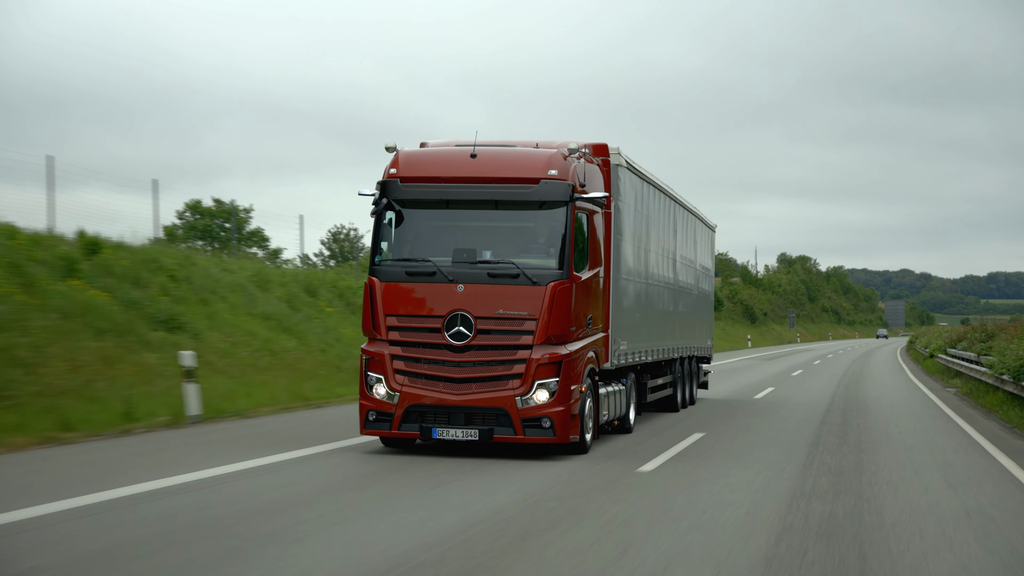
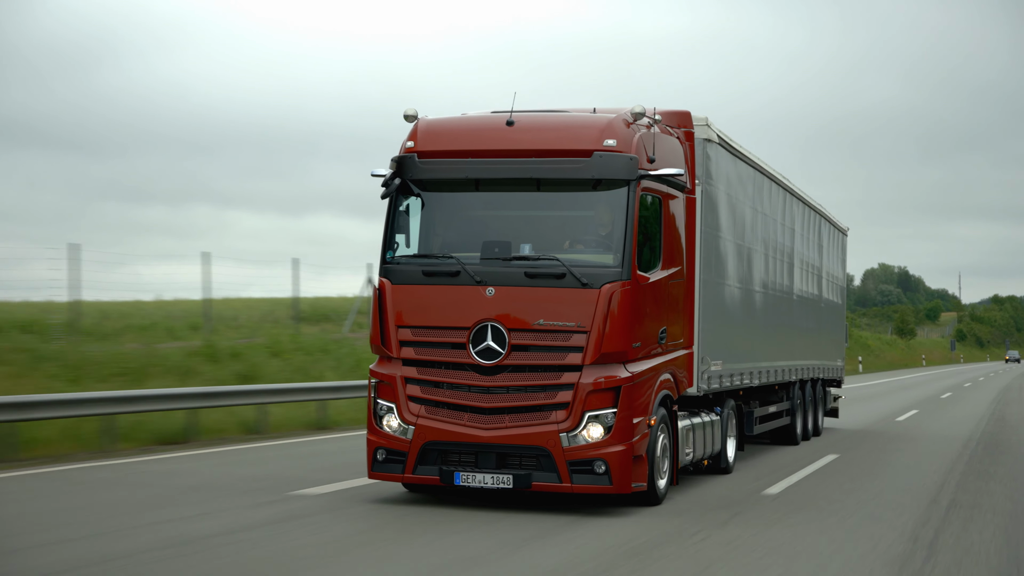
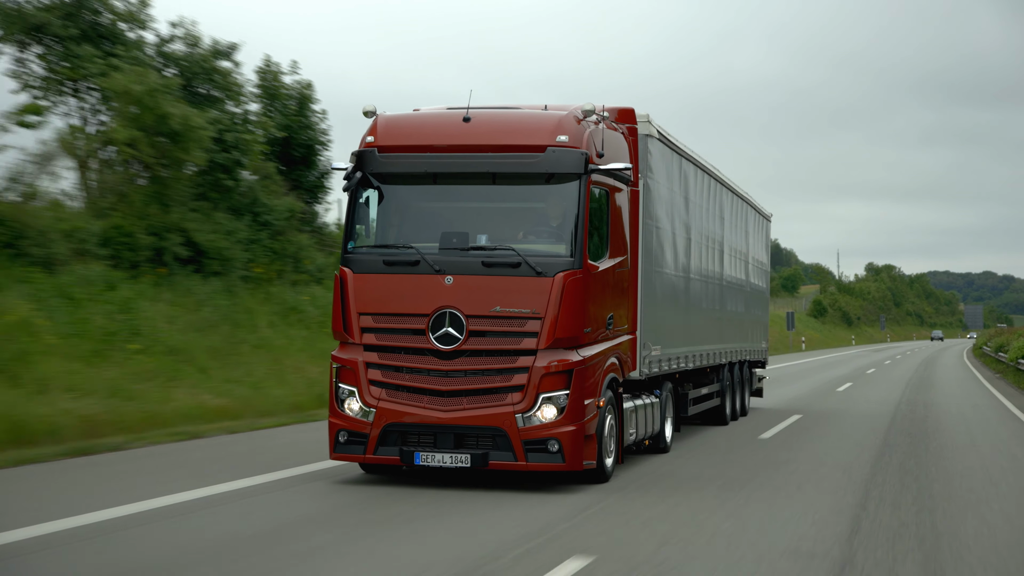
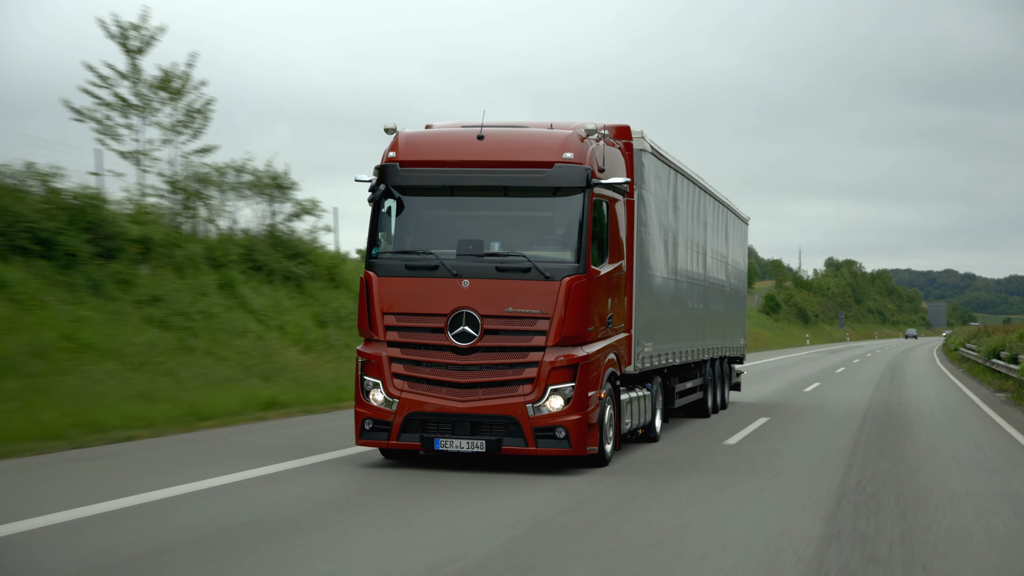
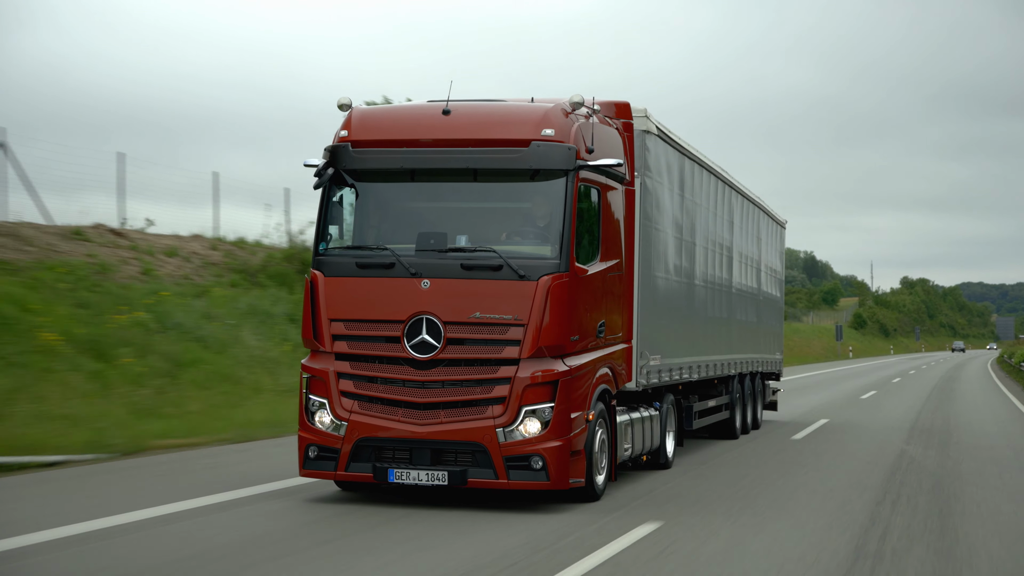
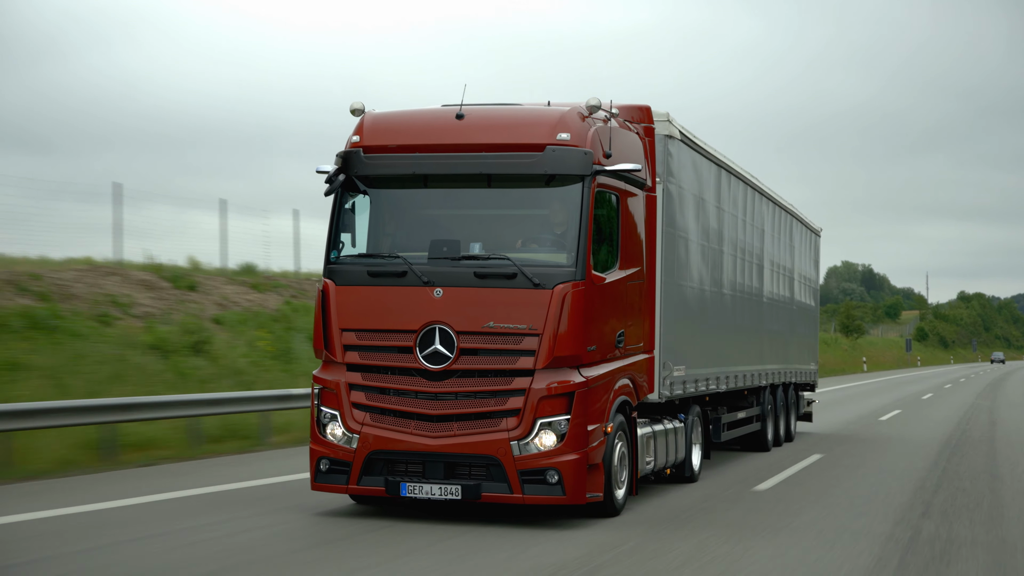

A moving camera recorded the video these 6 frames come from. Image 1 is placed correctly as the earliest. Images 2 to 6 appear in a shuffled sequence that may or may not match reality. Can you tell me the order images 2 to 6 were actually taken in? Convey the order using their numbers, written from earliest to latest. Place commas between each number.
4, 3, 5, 6, 2
